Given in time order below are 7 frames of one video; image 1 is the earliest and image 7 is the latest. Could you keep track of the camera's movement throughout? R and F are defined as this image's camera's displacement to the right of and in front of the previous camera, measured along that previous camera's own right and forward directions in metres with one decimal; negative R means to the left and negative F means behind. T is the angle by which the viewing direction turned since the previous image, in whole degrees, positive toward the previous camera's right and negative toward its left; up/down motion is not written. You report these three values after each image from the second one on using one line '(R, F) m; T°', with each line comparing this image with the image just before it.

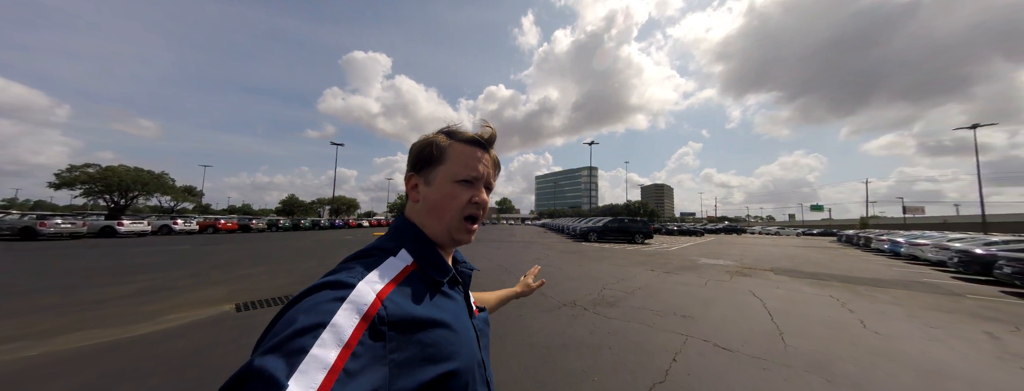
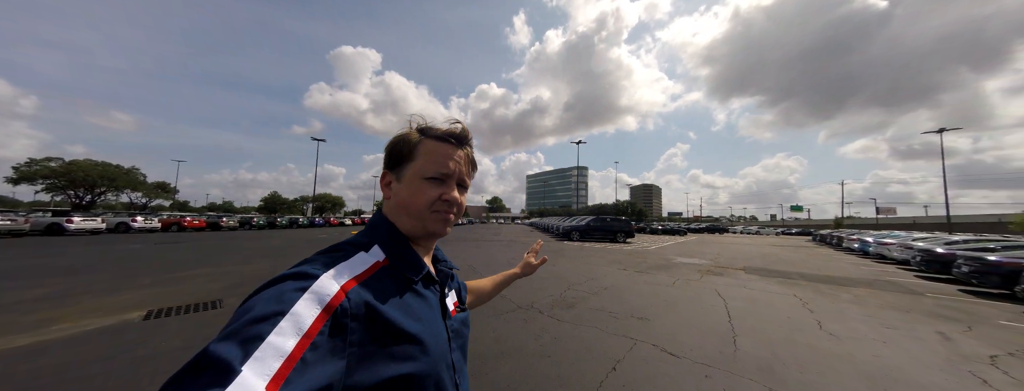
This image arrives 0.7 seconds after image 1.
(+0.6, +0.2) m; +2°
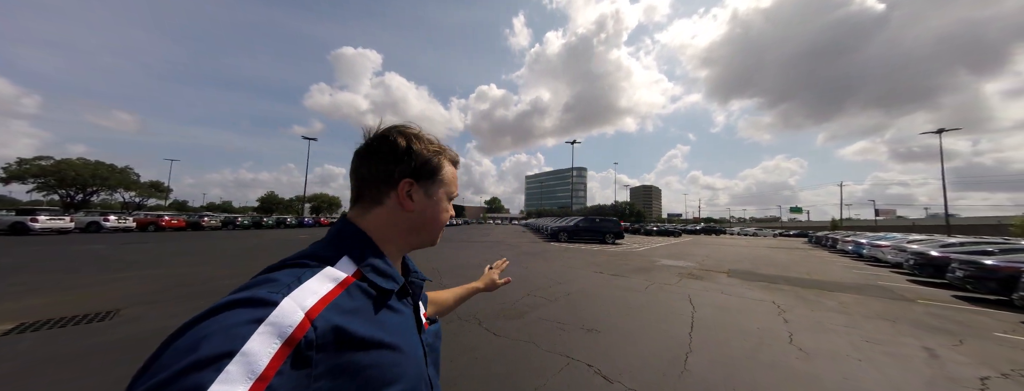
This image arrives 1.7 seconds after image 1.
(+0.8, +0.4) m; 0°
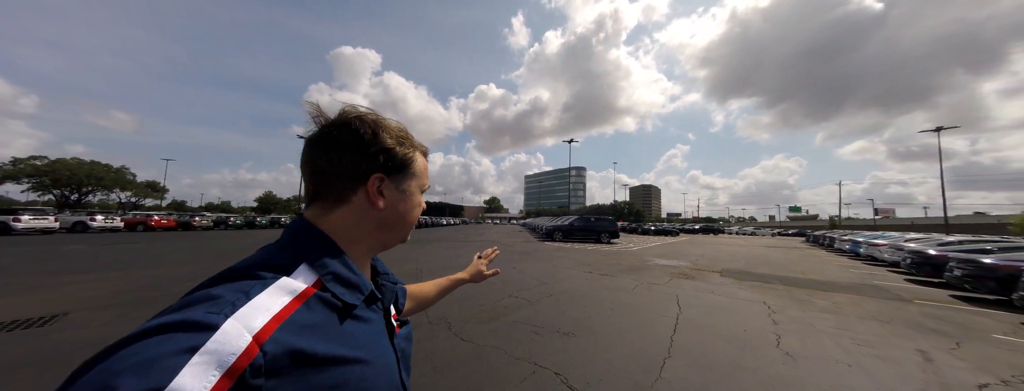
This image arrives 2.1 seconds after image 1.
(+0.3, +0.2) m; 0°
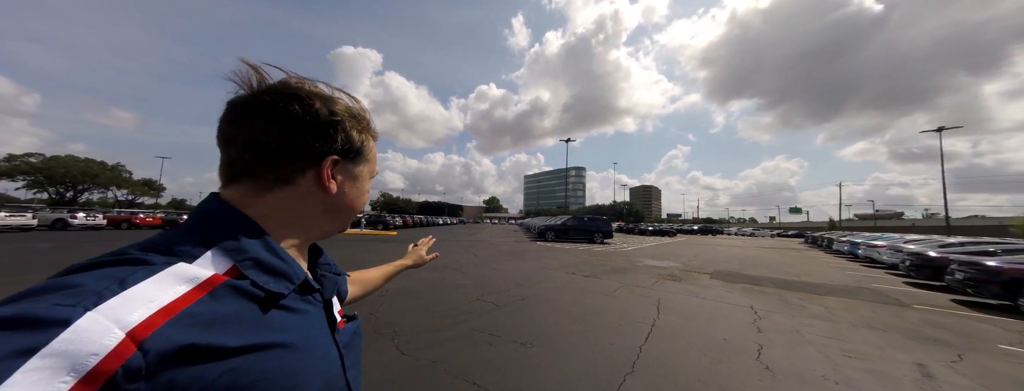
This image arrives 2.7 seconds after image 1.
(+0.5, +0.3) m; 0°
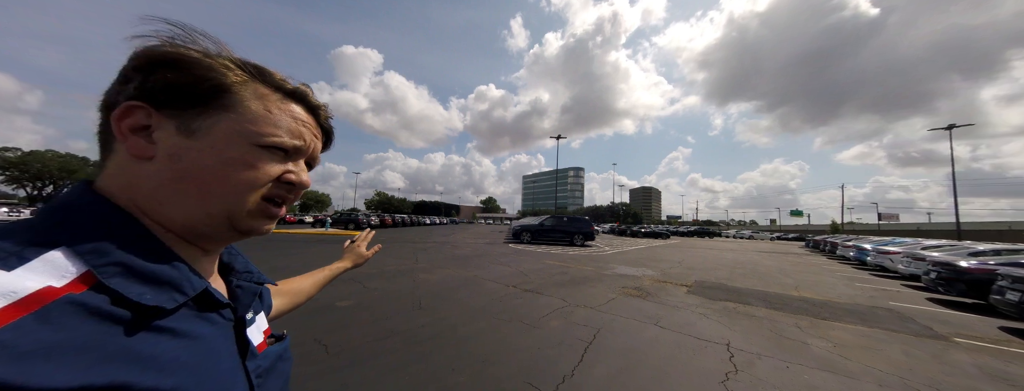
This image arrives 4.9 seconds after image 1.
(+1.4, +1.3) m; 0°
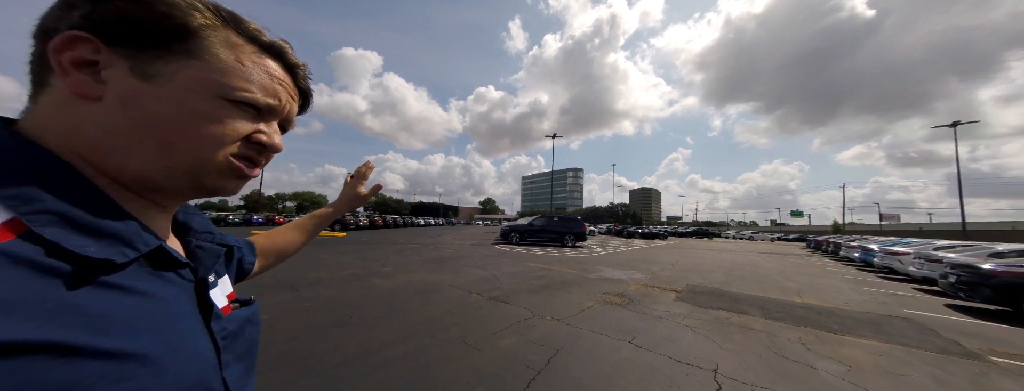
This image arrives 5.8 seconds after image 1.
(+0.6, +0.6) m; 0°
